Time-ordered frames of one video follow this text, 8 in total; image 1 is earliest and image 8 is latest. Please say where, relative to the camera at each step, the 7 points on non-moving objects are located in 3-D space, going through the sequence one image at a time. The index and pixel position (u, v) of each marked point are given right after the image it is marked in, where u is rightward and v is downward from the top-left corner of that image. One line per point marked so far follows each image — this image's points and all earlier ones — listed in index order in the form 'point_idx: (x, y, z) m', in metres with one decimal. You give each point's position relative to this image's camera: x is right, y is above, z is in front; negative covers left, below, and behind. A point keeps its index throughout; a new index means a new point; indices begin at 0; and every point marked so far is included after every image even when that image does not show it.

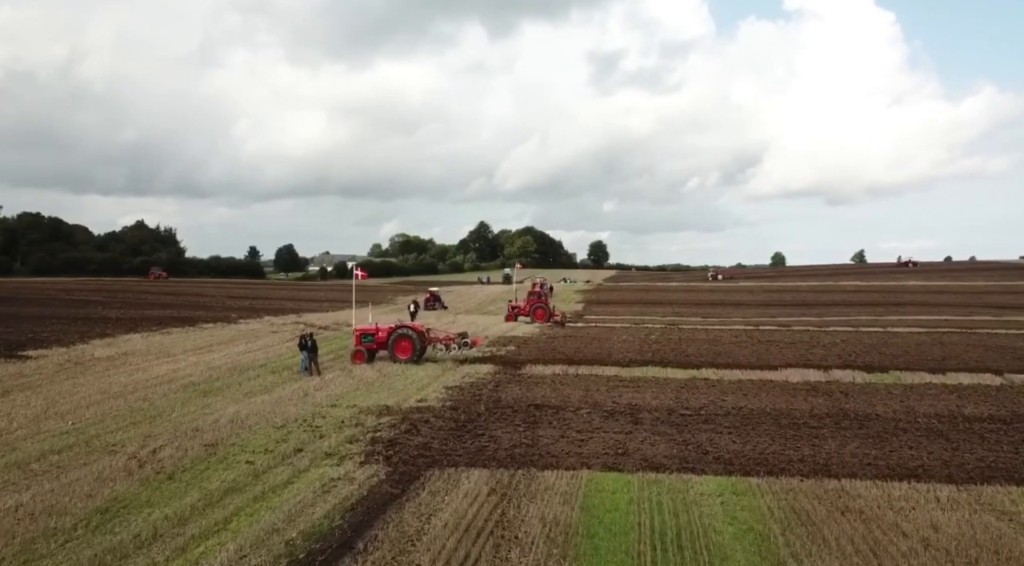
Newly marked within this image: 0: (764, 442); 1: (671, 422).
0: (+4.2, -2.6, +13.2) m
1: (+2.9, -2.5, +14.5) m
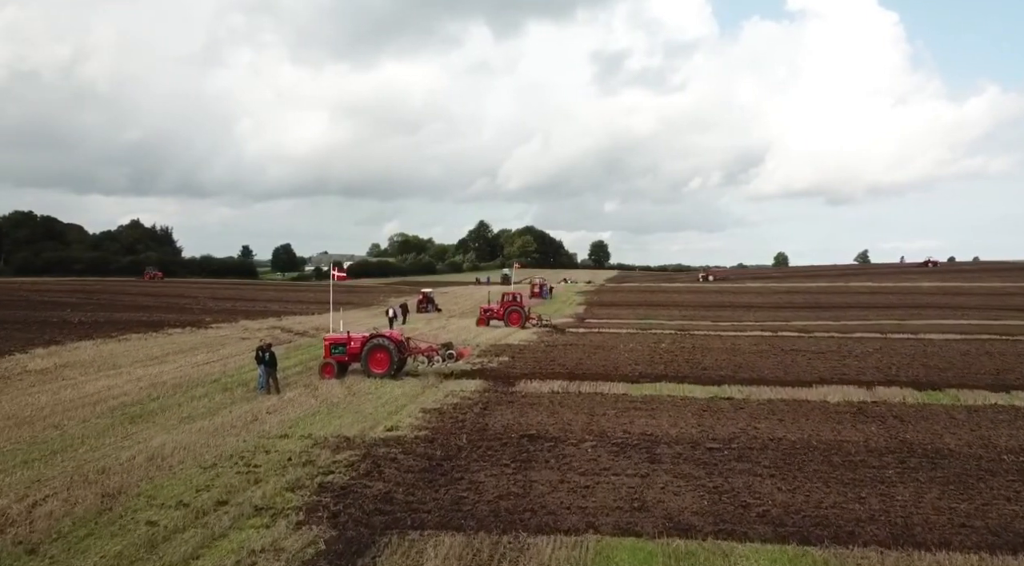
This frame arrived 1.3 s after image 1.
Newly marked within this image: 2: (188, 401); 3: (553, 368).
0: (+4.0, -2.7, +10.4) m
1: (+2.7, -2.6, +11.7) m
2: (-6.4, -2.3, +15.7) m
3: (+1.0, -2.1, +19.8) m
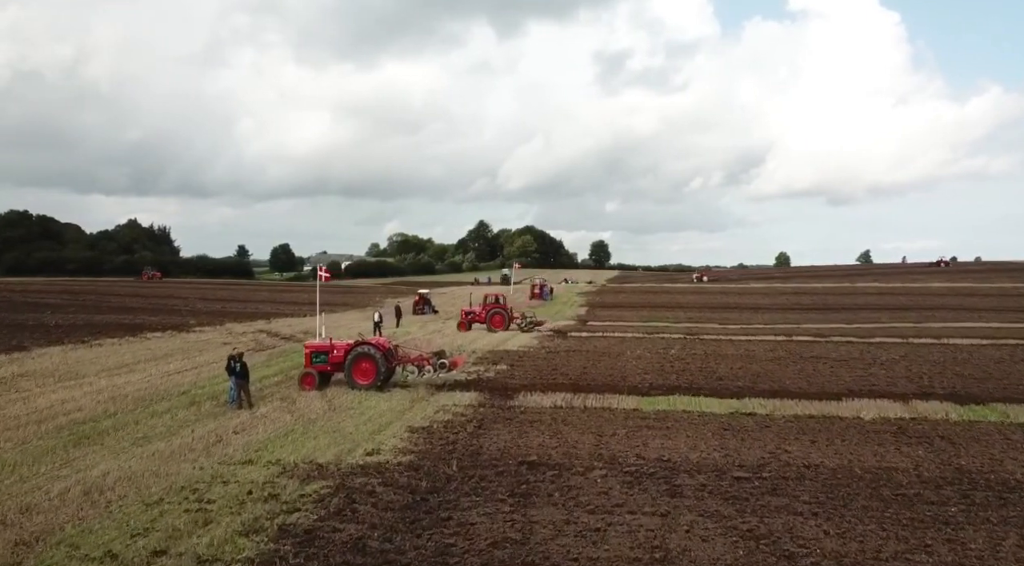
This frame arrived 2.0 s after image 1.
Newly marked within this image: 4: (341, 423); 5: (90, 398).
0: (+3.9, -2.8, +8.7) m
1: (+2.6, -2.7, +10.0) m
2: (-6.4, -2.4, +14.1) m
3: (+1.0, -2.2, +18.1) m
4: (-3.0, -2.4, +14.0) m
5: (-8.3, -2.3, +15.7) m
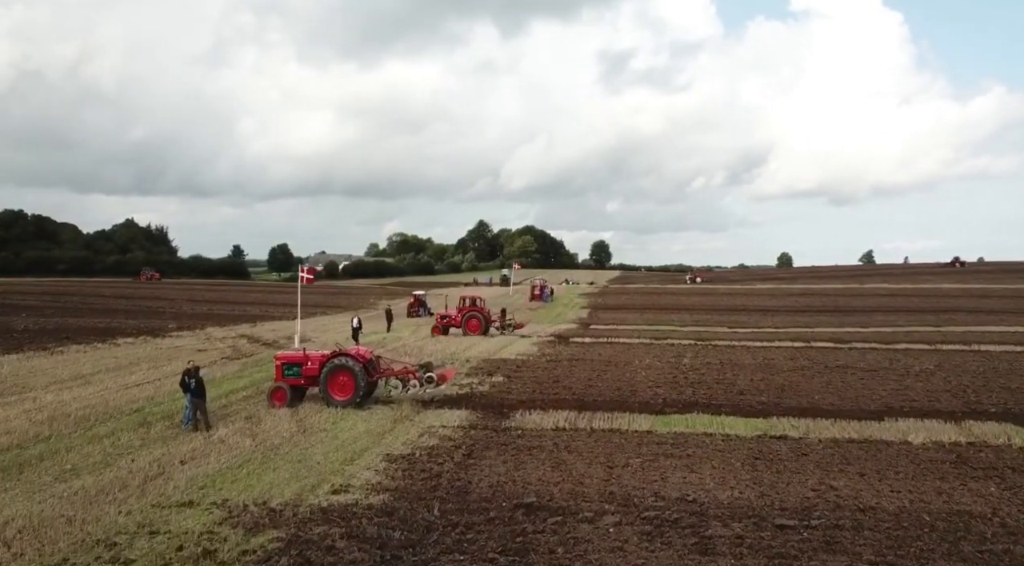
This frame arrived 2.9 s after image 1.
0: (+3.9, -2.8, +6.8) m
1: (+2.6, -2.7, +8.0) m
2: (-6.5, -2.4, +12.1) m
3: (+0.9, -2.3, +16.2) m
4: (-3.1, -2.5, +12.0) m
5: (-8.3, -2.3, +13.7) m
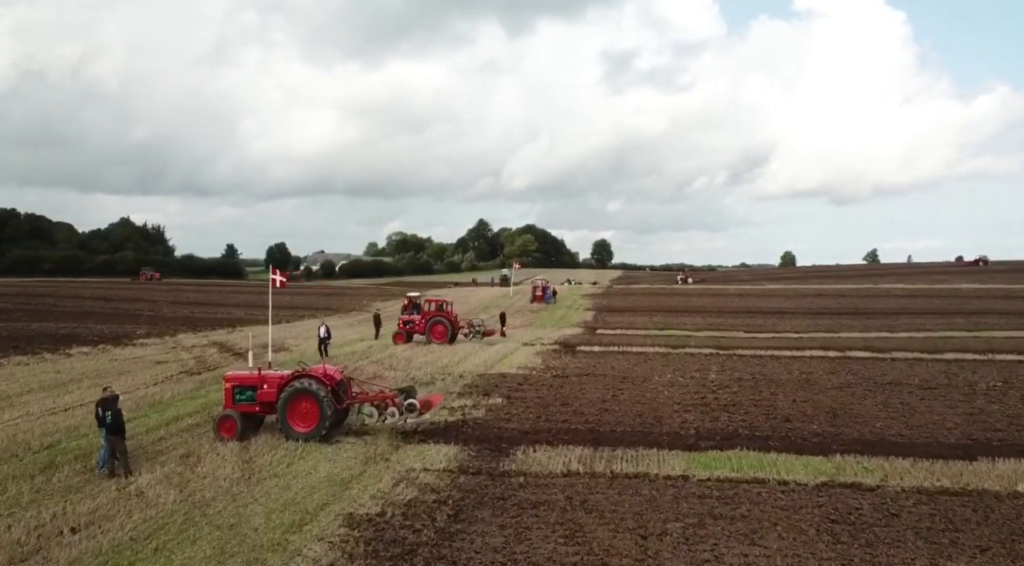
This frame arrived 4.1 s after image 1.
0: (+3.9, -2.9, +4.0) m
1: (+2.6, -2.8, +5.3) m
2: (-6.5, -2.5, +9.4) m
3: (+0.9, -2.3, +13.4) m
4: (-3.1, -2.6, +9.3) m
5: (-8.3, -2.4, +11.0) m
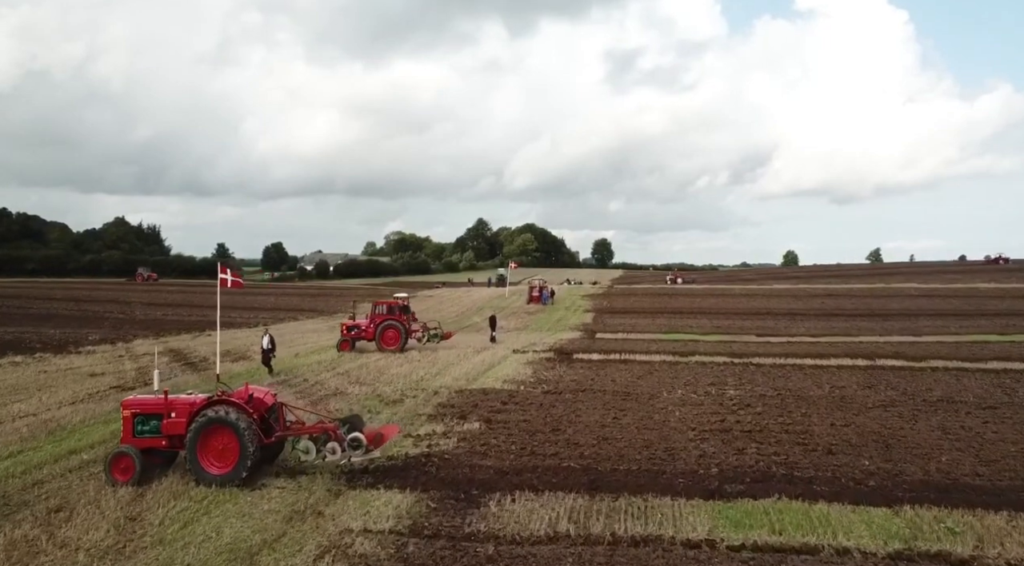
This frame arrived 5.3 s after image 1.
0: (+3.5, -2.9, +1.3) m
1: (+2.2, -2.8, +2.6) m
2: (-6.8, -2.5, +6.7) m
3: (+0.6, -2.3, +10.7) m
4: (-3.4, -2.6, +6.6) m
5: (-8.7, -2.4, +8.3) m
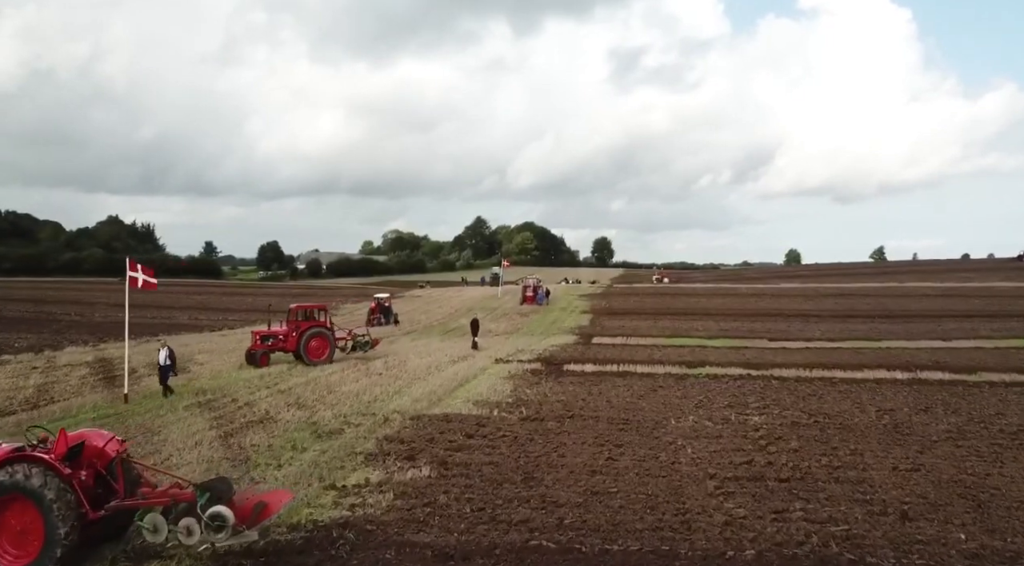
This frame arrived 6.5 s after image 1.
0: (+3.0, -2.9, -1.9) m
1: (+1.8, -2.8, -0.6) m
2: (-7.3, -2.5, +3.5) m
3: (+0.1, -2.3, +7.5) m
4: (-3.9, -2.6, +3.4) m
5: (-9.1, -2.4, +5.1) m
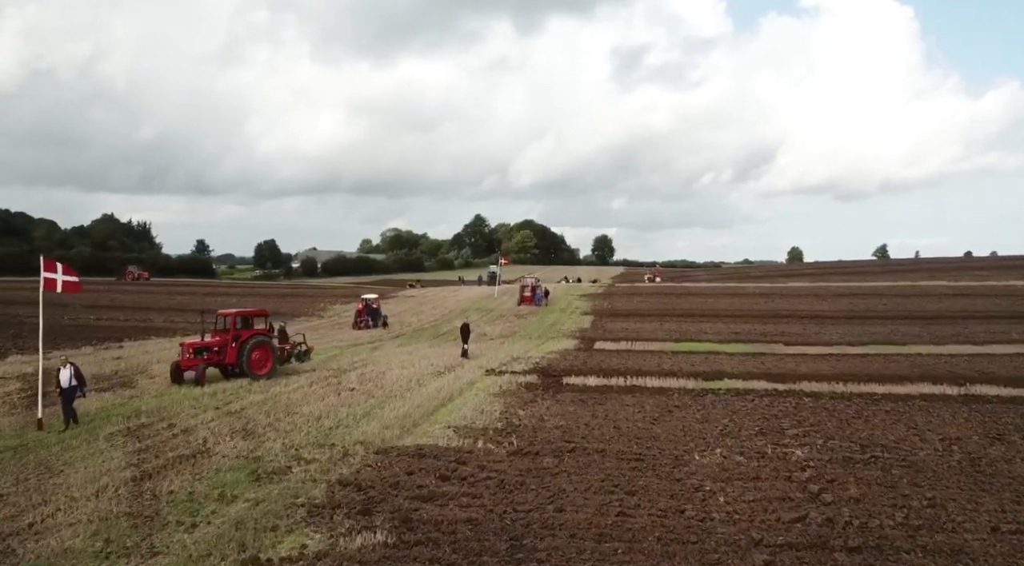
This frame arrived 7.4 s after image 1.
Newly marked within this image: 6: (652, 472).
0: (+2.9, -3.0, -4.2) m
1: (+1.6, -2.9, -2.9) m
2: (-7.5, -2.6, +1.2) m
3: (-0.1, -2.4, +5.2) m
4: (-4.0, -2.7, +1.1) m
5: (-9.3, -2.5, +2.8) m
6: (+1.6, -2.2, +9.6) m
